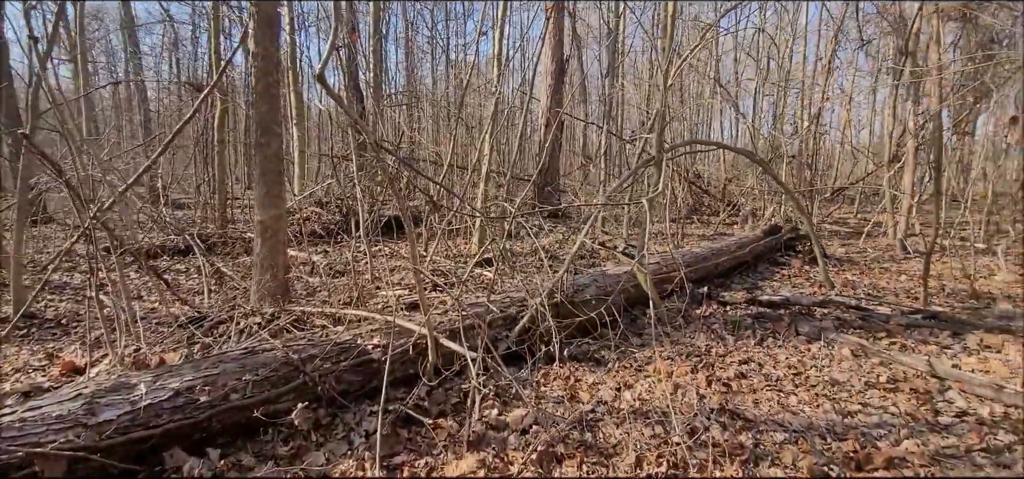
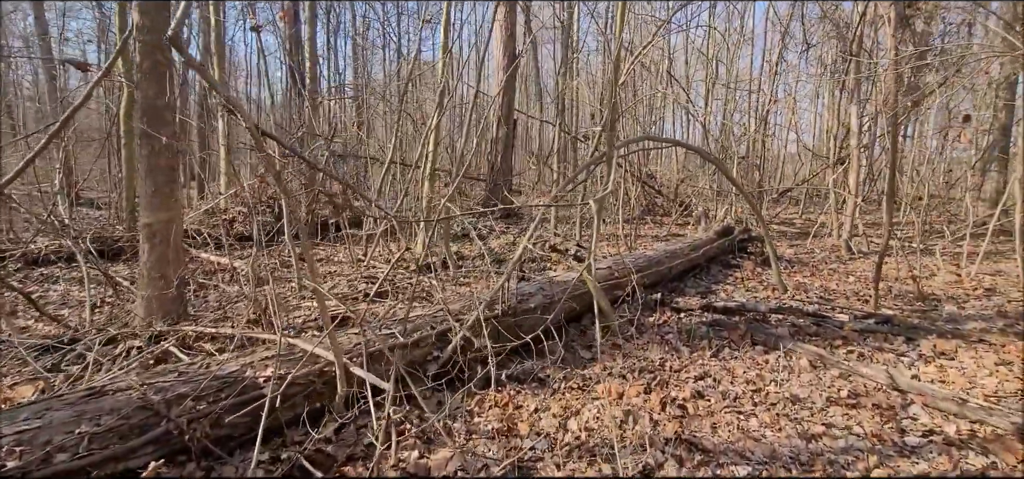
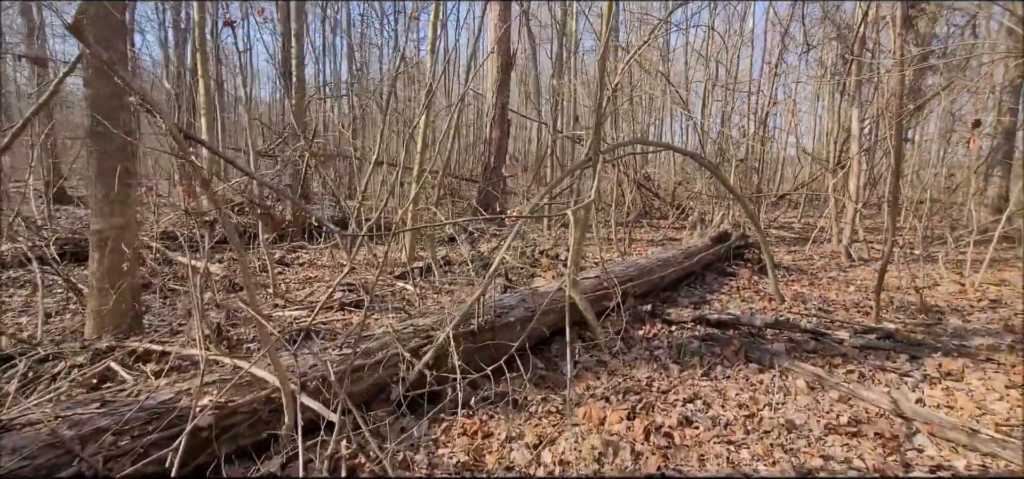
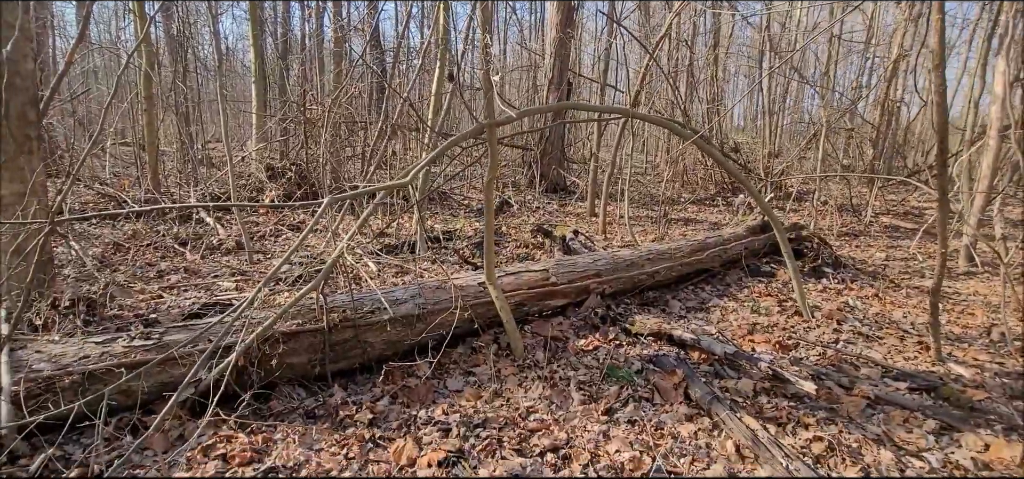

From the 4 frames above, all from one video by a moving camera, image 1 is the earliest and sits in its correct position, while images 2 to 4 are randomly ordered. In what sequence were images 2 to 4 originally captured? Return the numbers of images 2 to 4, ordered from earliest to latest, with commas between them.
2, 3, 4
